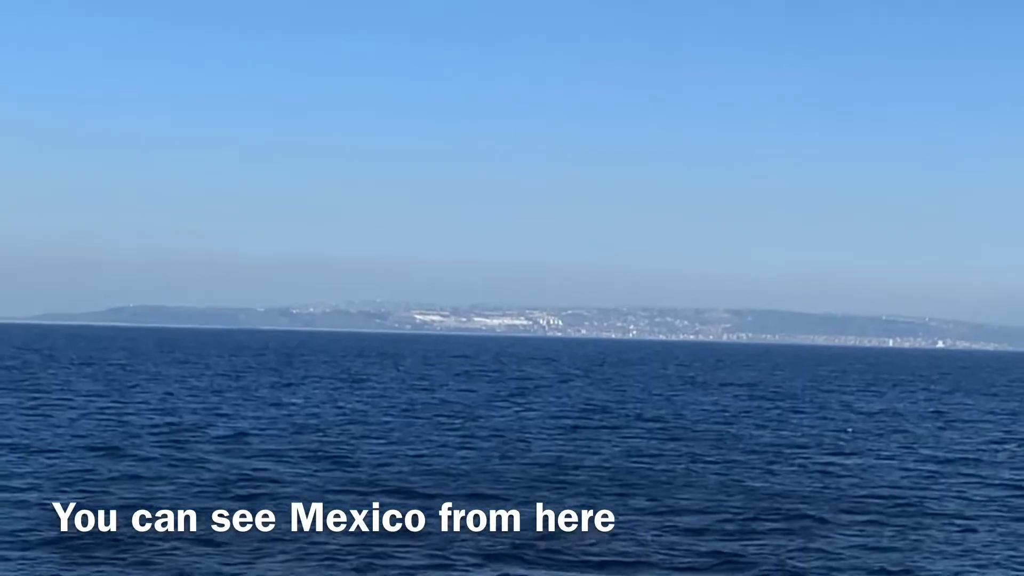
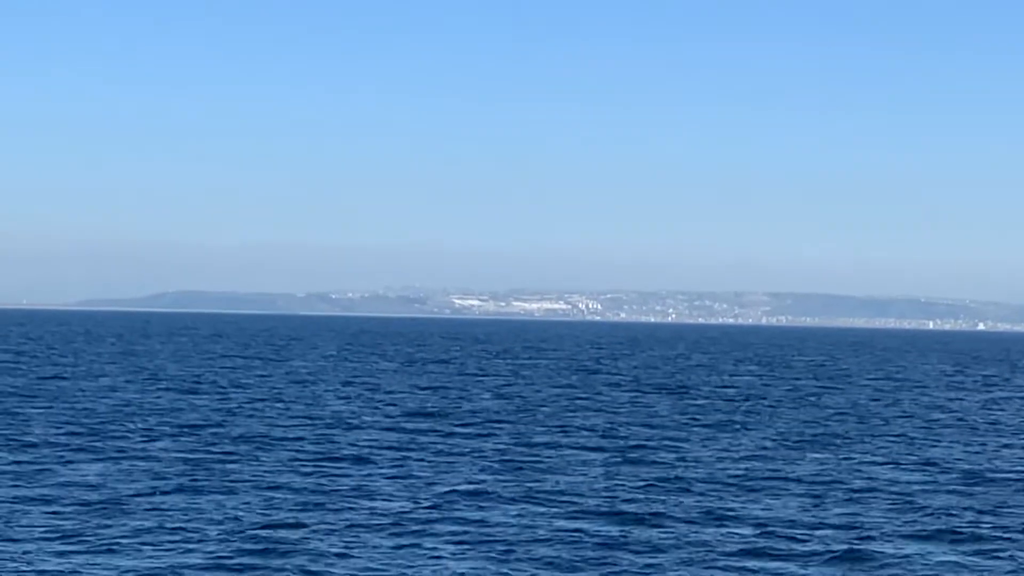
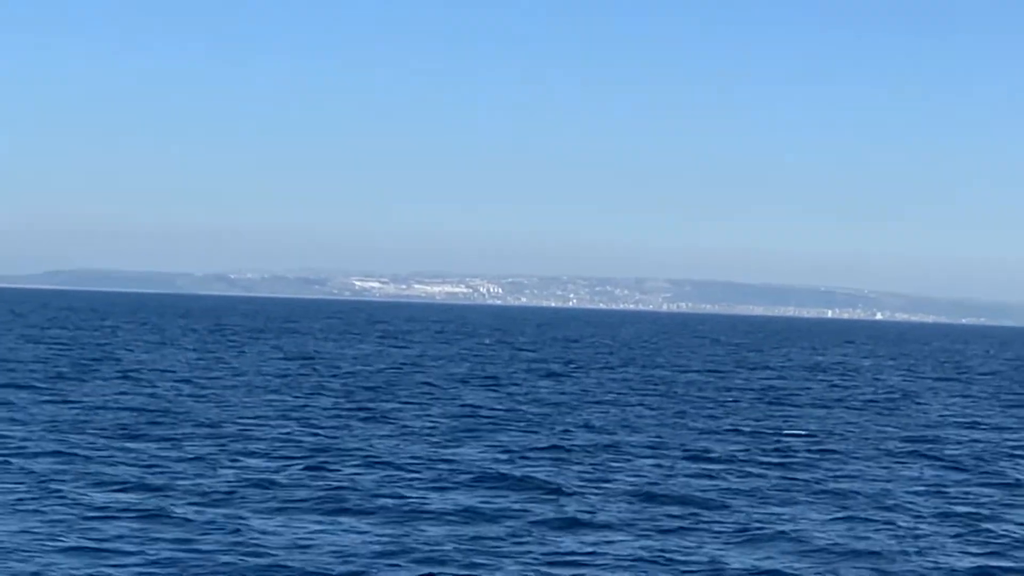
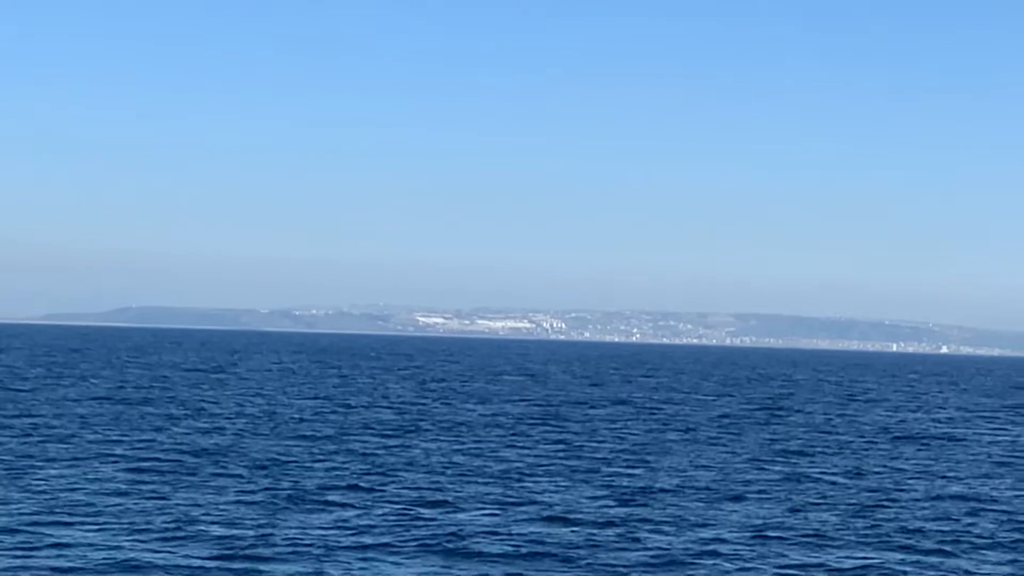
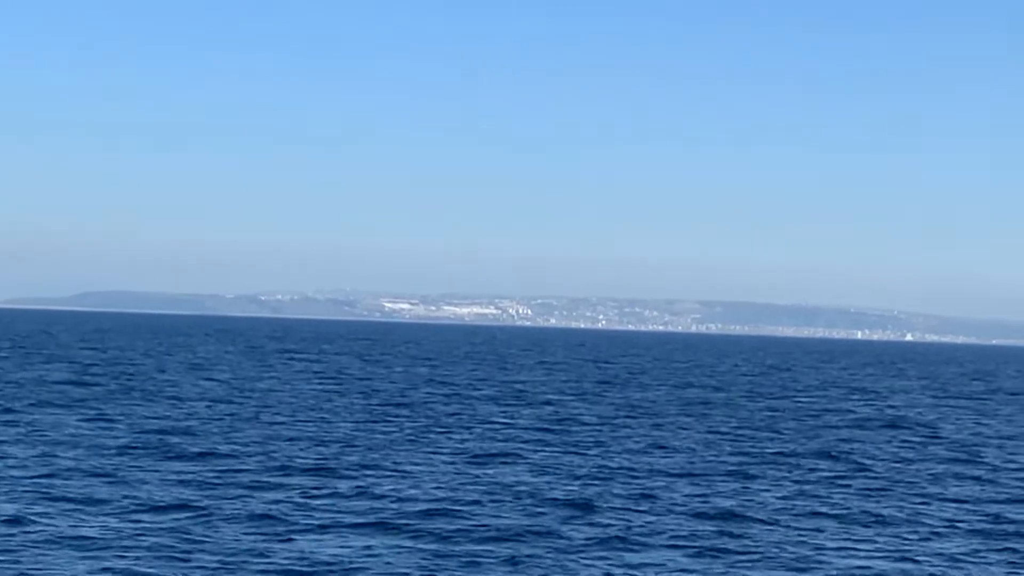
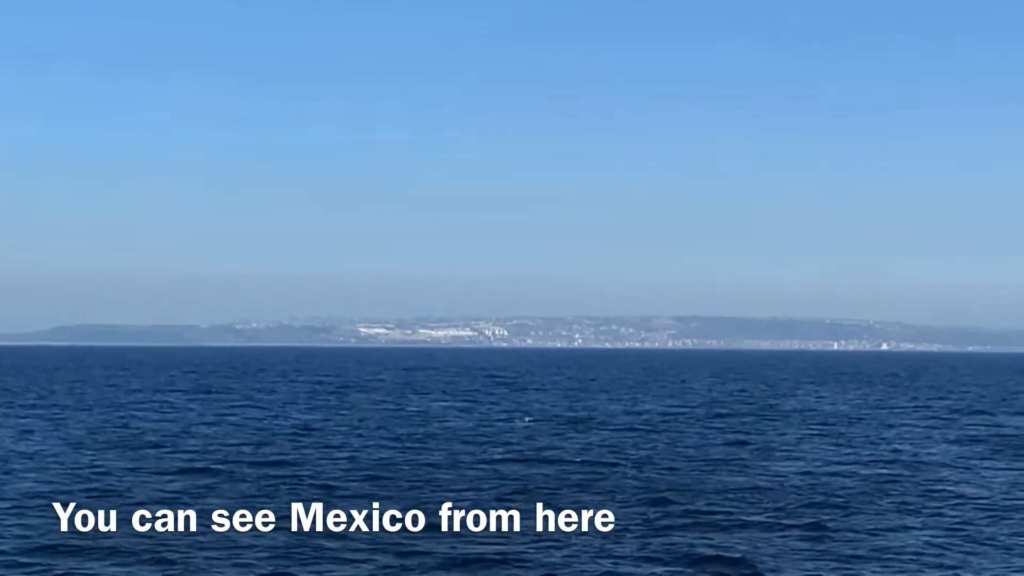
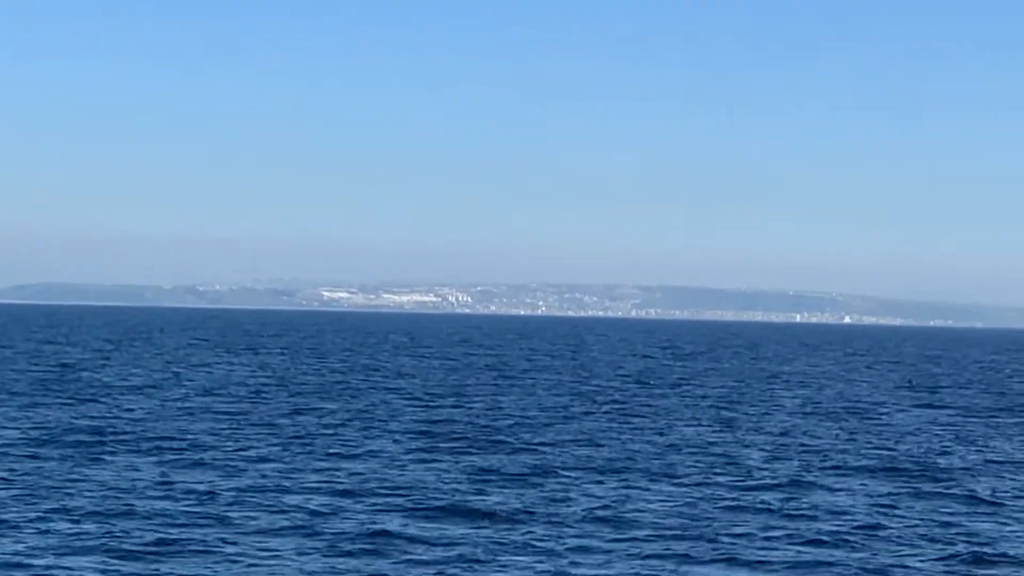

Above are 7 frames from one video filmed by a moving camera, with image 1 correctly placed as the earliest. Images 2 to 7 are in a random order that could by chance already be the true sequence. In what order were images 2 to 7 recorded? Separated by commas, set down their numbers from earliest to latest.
6, 2, 4, 5, 3, 7
